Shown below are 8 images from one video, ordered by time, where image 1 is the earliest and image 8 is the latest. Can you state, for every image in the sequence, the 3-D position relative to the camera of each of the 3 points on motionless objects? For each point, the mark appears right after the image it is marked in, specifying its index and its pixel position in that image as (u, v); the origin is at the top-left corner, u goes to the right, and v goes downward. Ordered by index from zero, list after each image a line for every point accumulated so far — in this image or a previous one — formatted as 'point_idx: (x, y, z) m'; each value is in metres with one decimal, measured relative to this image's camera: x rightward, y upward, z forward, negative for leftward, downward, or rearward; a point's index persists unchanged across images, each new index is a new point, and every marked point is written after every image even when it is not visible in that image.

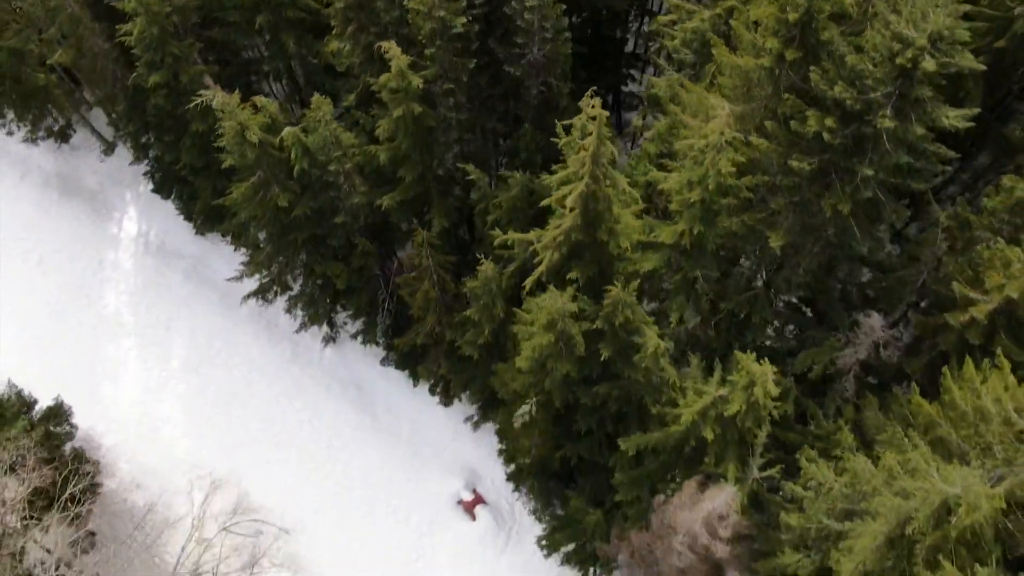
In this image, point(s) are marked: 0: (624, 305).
0: (+2.1, -0.3, +9.7) m
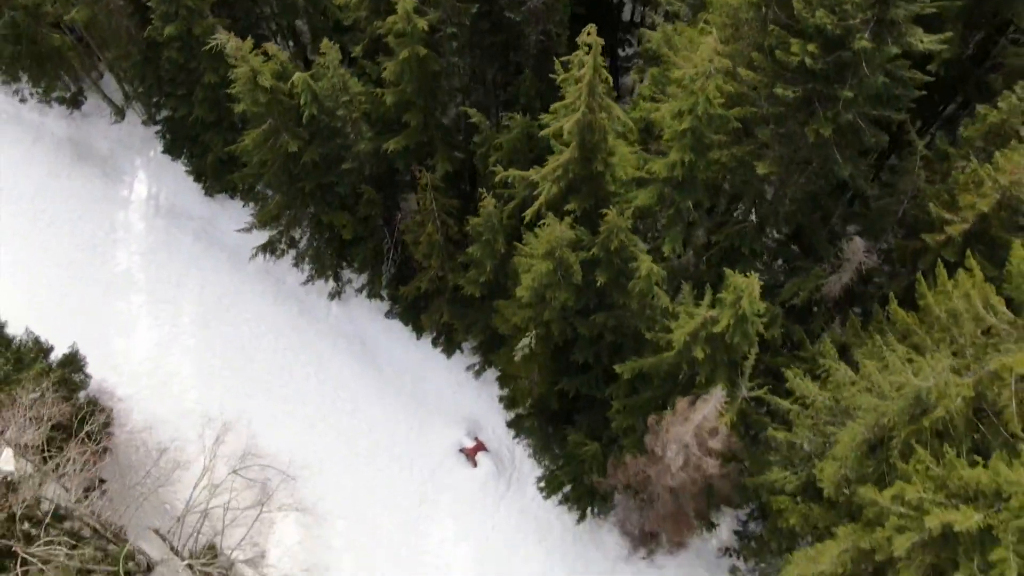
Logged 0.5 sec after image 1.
0: (+2.1, +1.1, +10.3) m
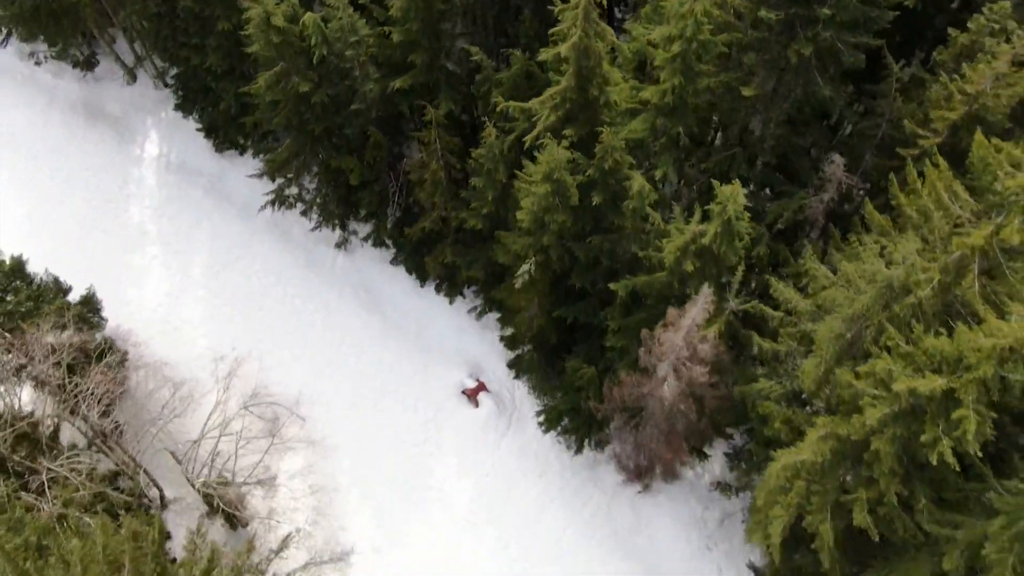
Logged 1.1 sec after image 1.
0: (+2.1, +2.9, +10.9) m
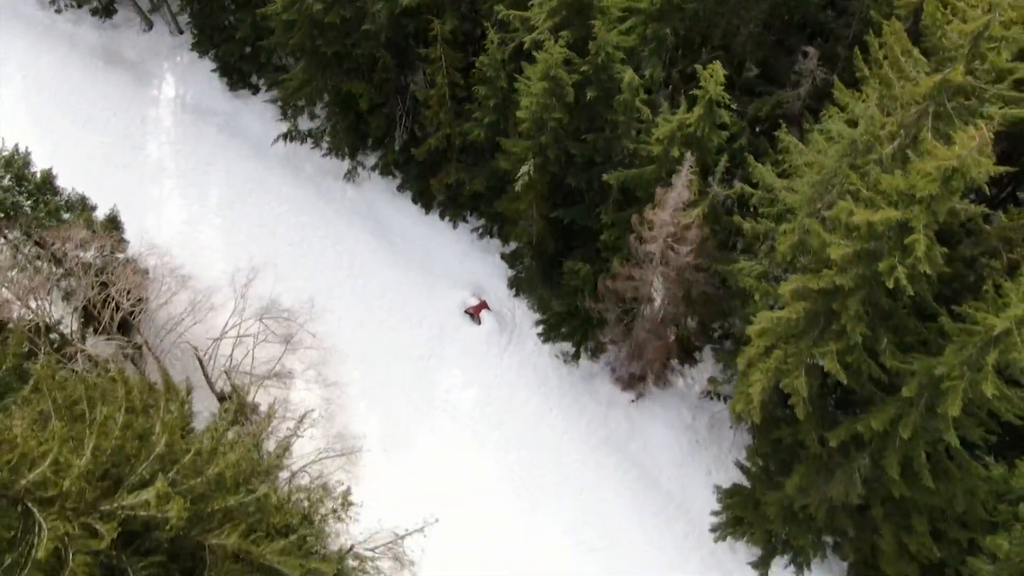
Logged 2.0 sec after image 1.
0: (+2.1, +5.5, +11.9) m
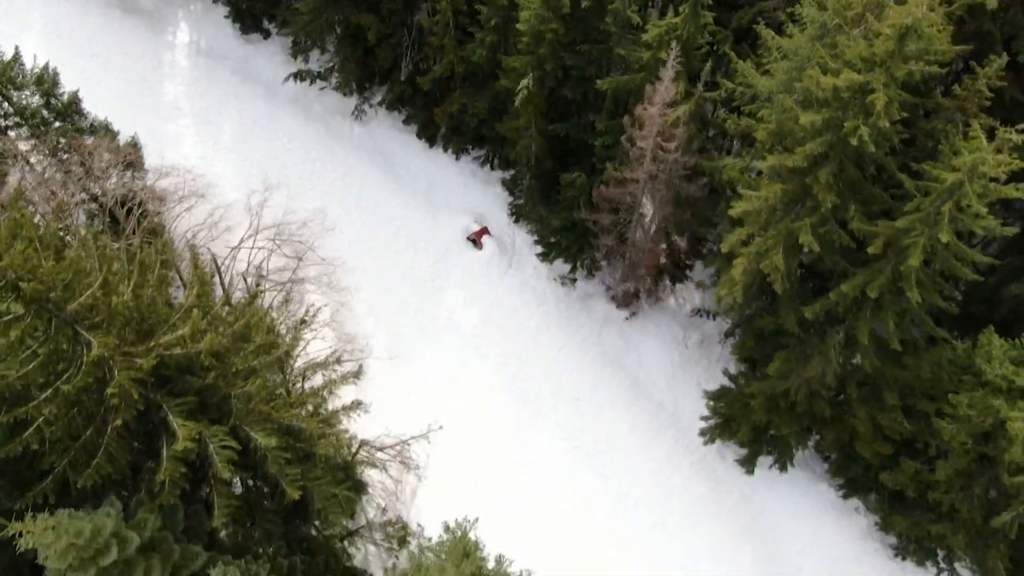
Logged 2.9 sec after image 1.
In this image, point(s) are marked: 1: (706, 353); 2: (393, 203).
0: (+2.1, +8.1, +12.8) m
1: (+6.5, -2.2, +17.8) m
2: (-4.4, +3.2, +19.7) m
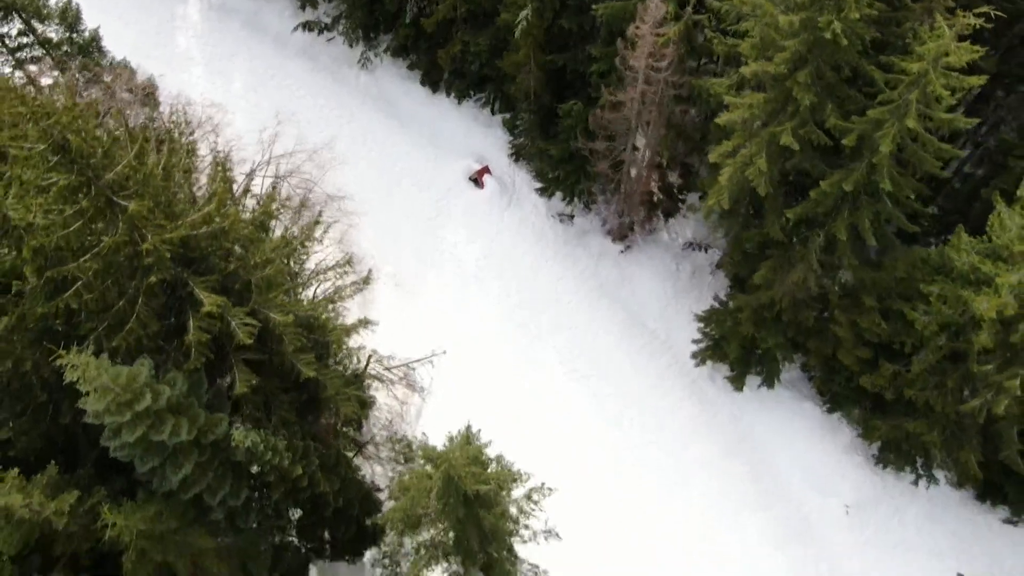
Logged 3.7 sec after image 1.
0: (+2.1, +10.5, +13.7) m
1: (+6.5, +0.2, +18.6) m
2: (-4.4, +5.5, +20.5) m
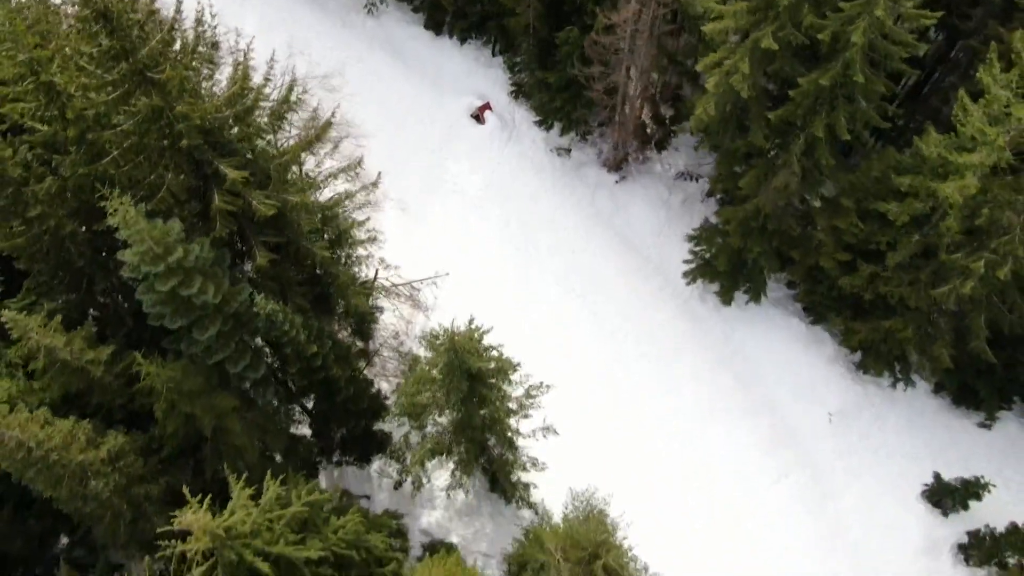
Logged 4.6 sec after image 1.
0: (+2.1, +13.2, +14.7) m
1: (+6.5, +2.9, +19.6) m
2: (-4.4, +8.2, +21.4) m
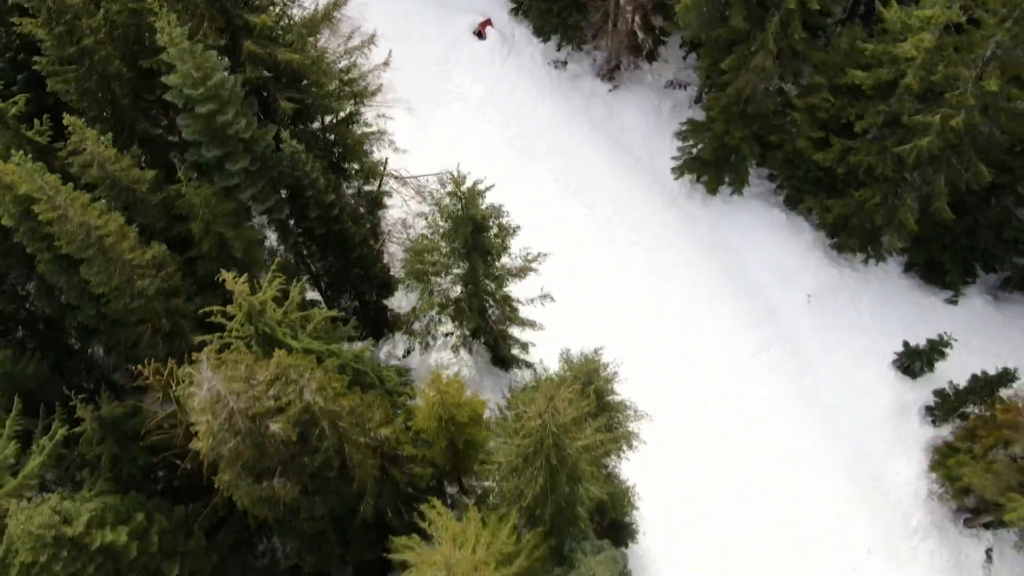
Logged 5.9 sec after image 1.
0: (+2.1, +17.2, +16.0) m
1: (+6.5, +6.8, +20.9) m
2: (-4.4, +12.1, +22.8) m
